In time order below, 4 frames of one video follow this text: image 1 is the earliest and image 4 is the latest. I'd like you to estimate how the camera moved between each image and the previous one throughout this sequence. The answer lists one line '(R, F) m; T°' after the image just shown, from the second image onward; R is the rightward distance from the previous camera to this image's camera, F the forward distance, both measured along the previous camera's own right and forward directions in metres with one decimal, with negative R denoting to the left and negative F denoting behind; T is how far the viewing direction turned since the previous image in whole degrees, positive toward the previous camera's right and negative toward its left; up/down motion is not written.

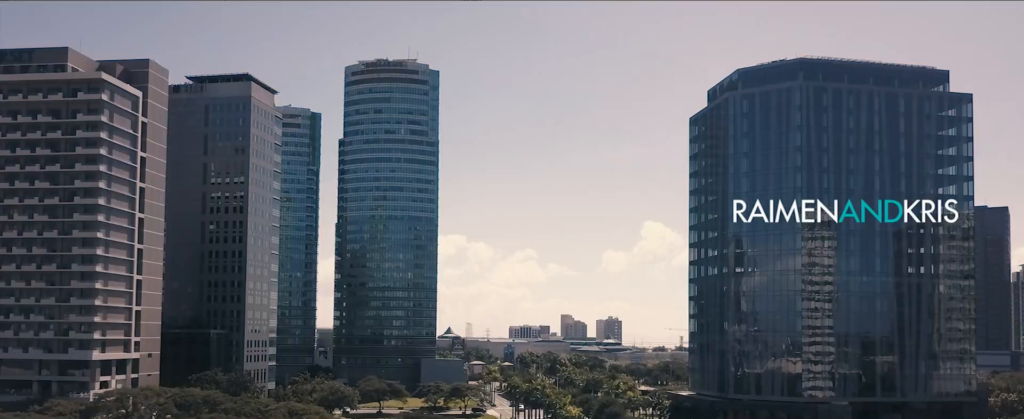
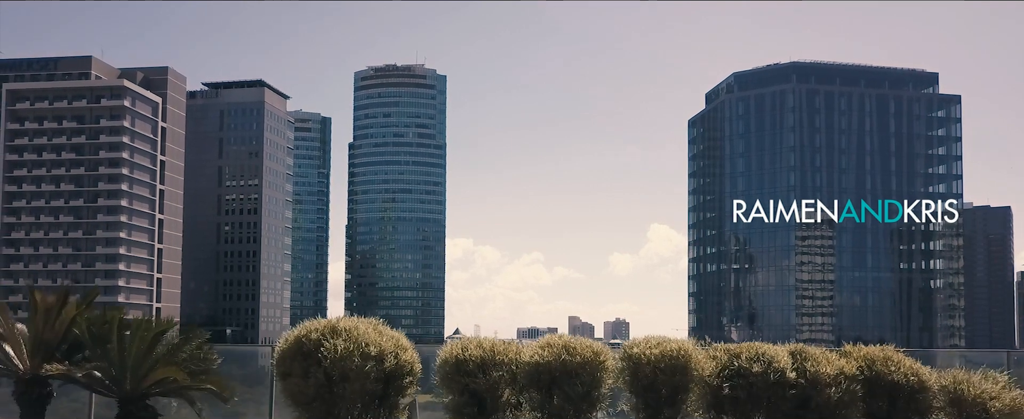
(+0.6, -5.4) m; -1°
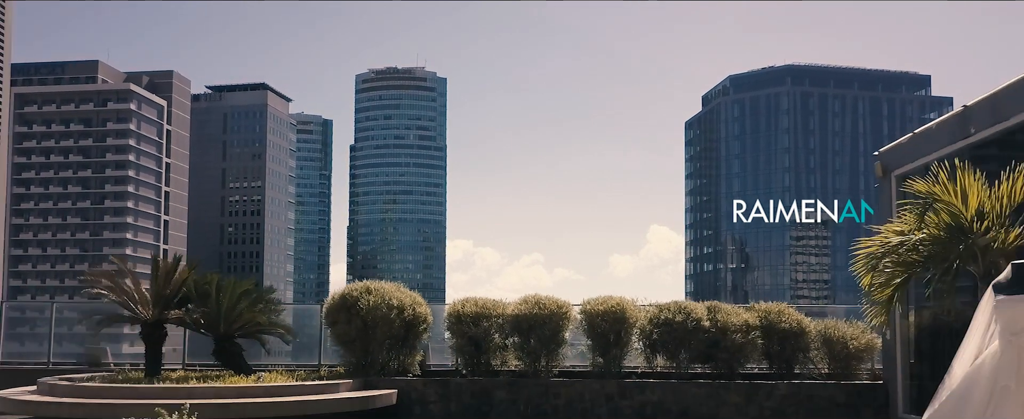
(+0.1, -2.3) m; 0°
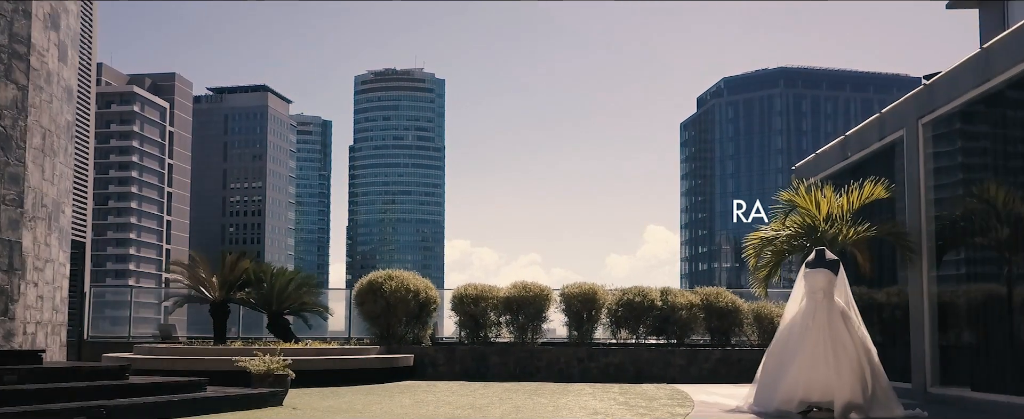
(+0.1, -2.2) m; 0°
